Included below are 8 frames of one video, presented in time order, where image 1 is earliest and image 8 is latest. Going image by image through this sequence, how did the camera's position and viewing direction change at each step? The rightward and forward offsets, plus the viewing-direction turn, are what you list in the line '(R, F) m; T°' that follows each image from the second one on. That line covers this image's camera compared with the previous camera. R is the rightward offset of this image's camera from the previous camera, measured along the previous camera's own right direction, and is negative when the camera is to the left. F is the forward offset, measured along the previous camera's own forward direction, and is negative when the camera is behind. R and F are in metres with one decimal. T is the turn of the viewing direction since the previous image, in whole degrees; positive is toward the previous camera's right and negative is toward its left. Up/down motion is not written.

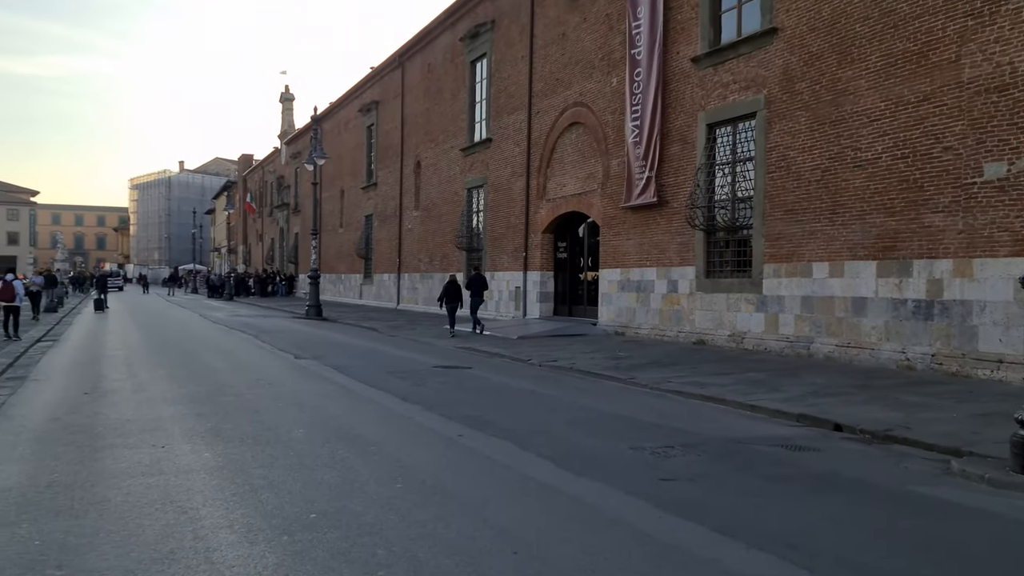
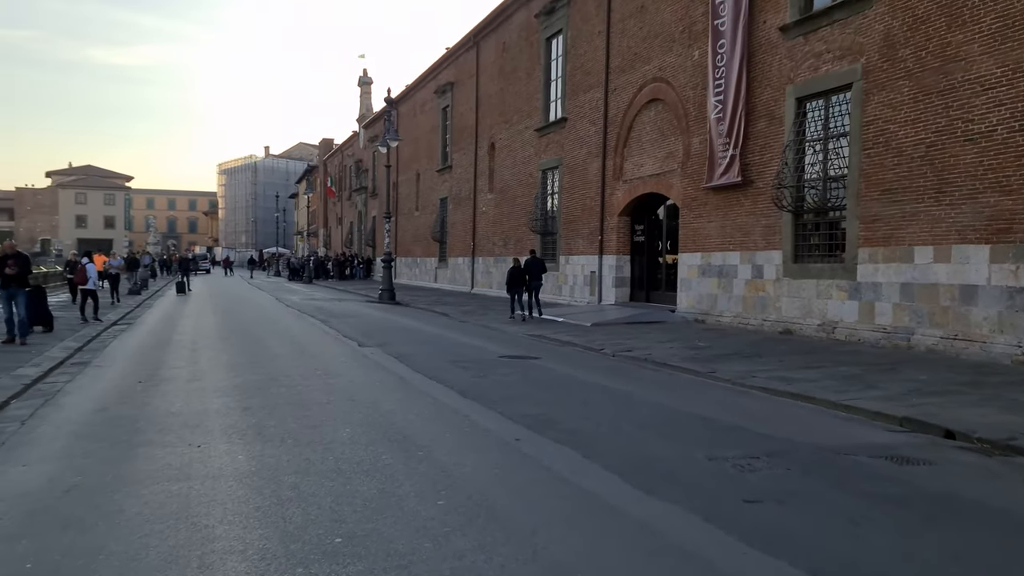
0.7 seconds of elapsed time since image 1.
(+0.1, +0.7) m; -5°
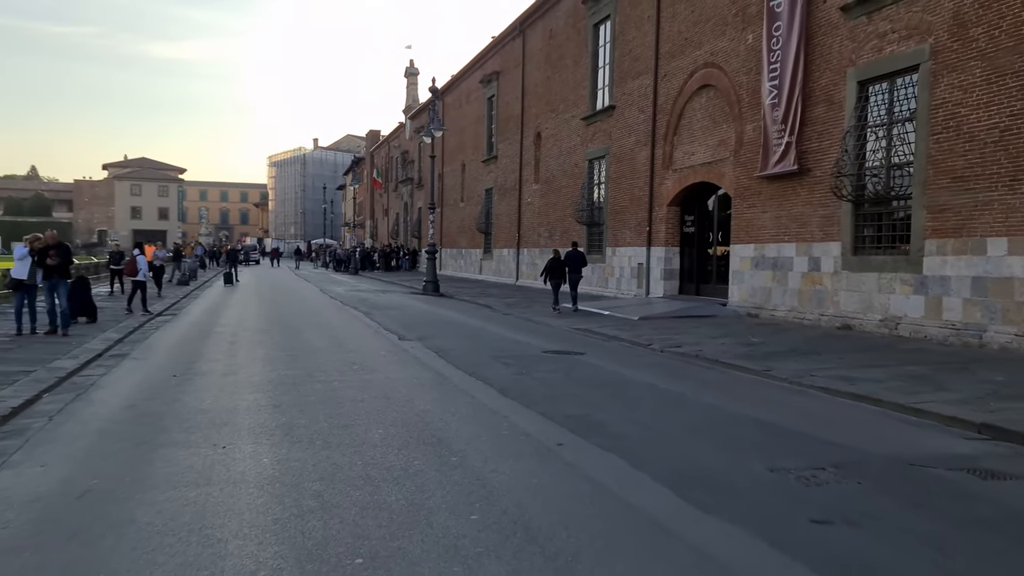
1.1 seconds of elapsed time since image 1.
(0.0, +0.5) m; -3°
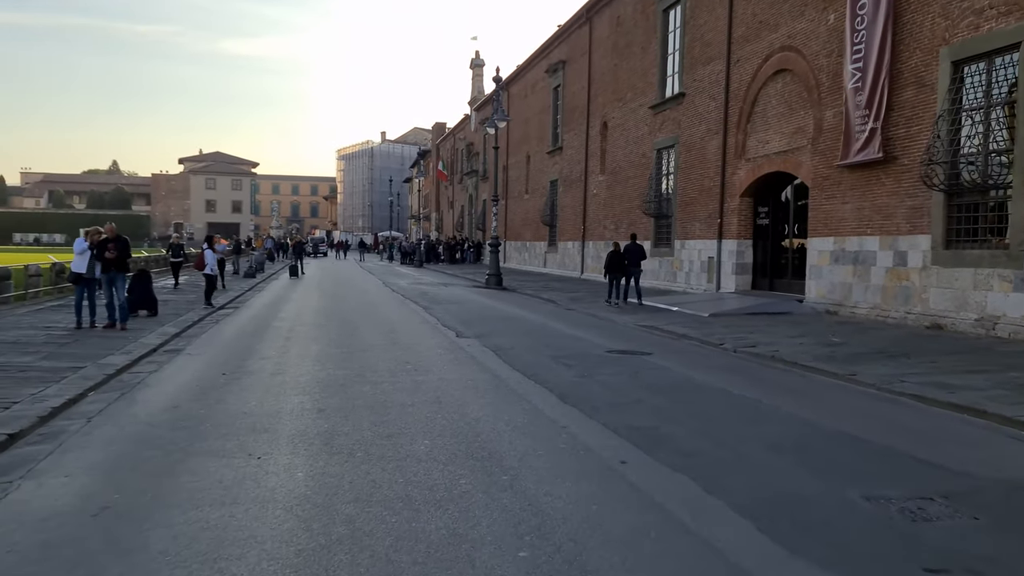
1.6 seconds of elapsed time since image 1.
(0.0, +0.6) m; -4°
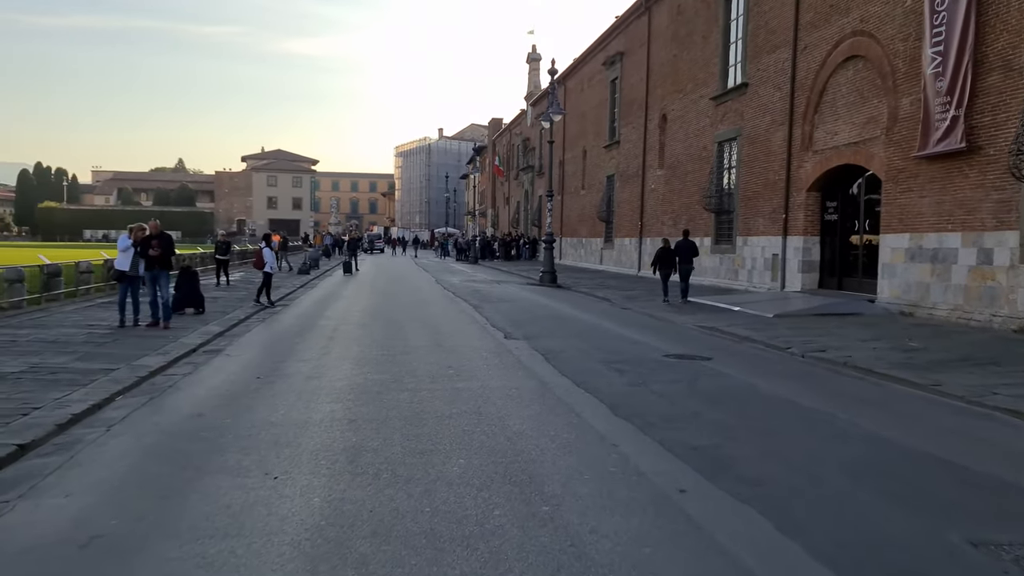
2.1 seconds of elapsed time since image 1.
(+0.1, +0.6) m; -4°
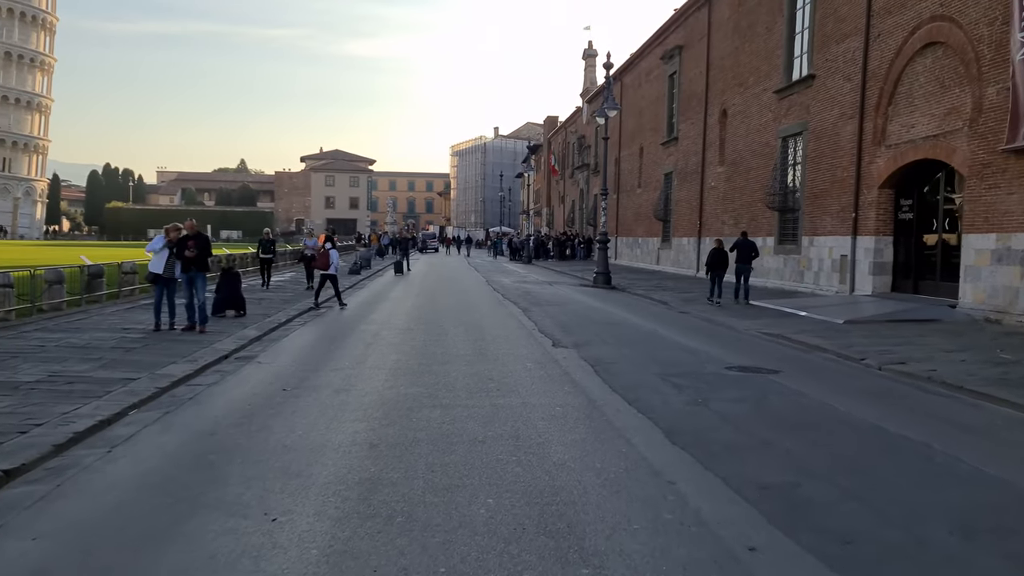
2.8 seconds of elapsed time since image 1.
(+0.1, +0.8) m; -4°
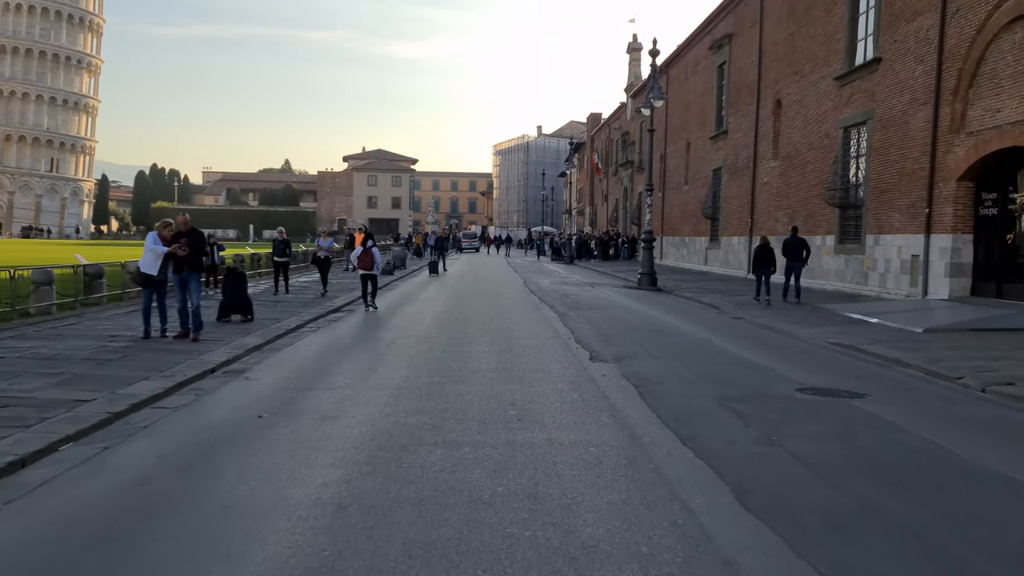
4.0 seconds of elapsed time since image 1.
(+0.1, +1.6) m; -3°
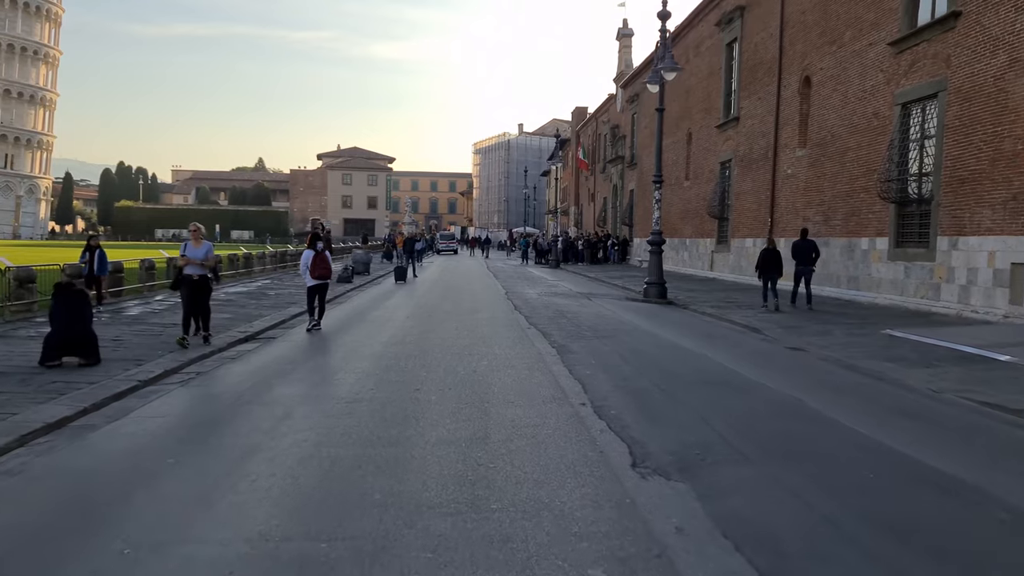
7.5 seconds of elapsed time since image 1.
(0.0, +4.6) m; +1°
